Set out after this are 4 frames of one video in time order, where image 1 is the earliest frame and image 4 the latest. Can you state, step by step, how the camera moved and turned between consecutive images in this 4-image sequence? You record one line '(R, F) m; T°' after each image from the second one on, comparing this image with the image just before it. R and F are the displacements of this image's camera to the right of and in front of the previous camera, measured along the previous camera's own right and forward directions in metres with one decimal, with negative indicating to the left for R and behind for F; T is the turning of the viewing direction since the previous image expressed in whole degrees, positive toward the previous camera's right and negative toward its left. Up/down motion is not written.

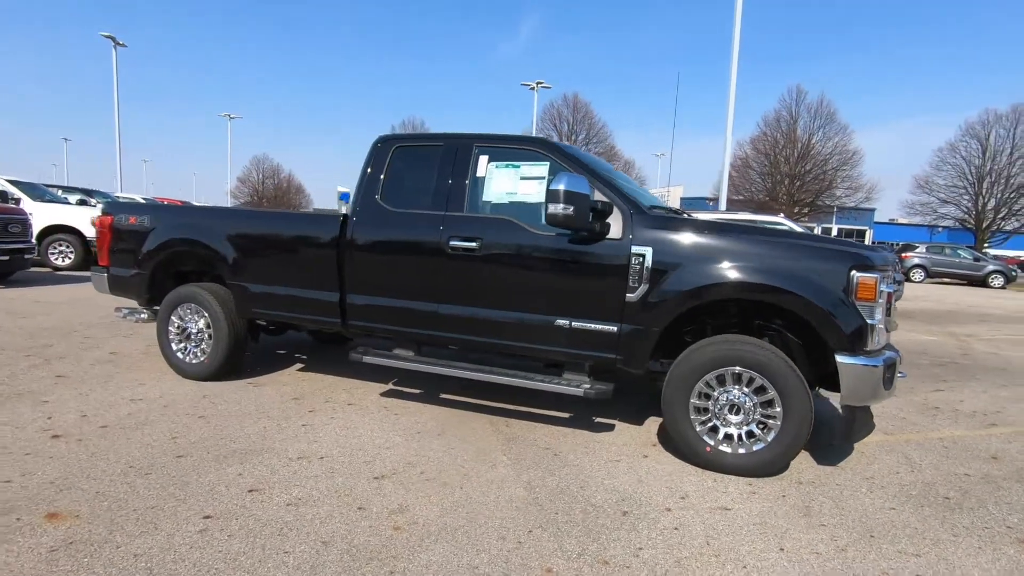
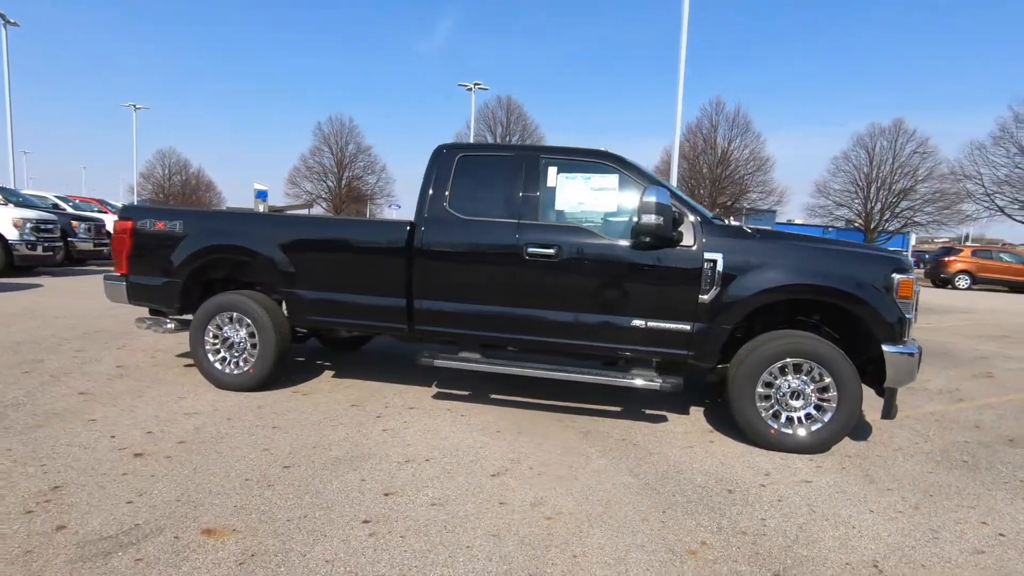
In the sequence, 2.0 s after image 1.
(-1.3, -0.2) m; +8°
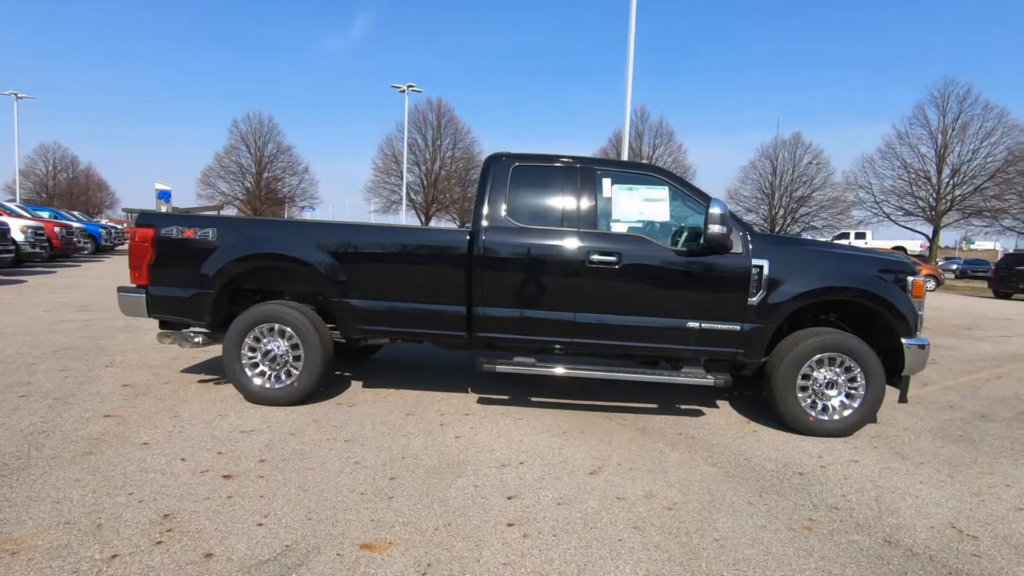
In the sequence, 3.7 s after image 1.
(-1.3, -0.1) m; +9°
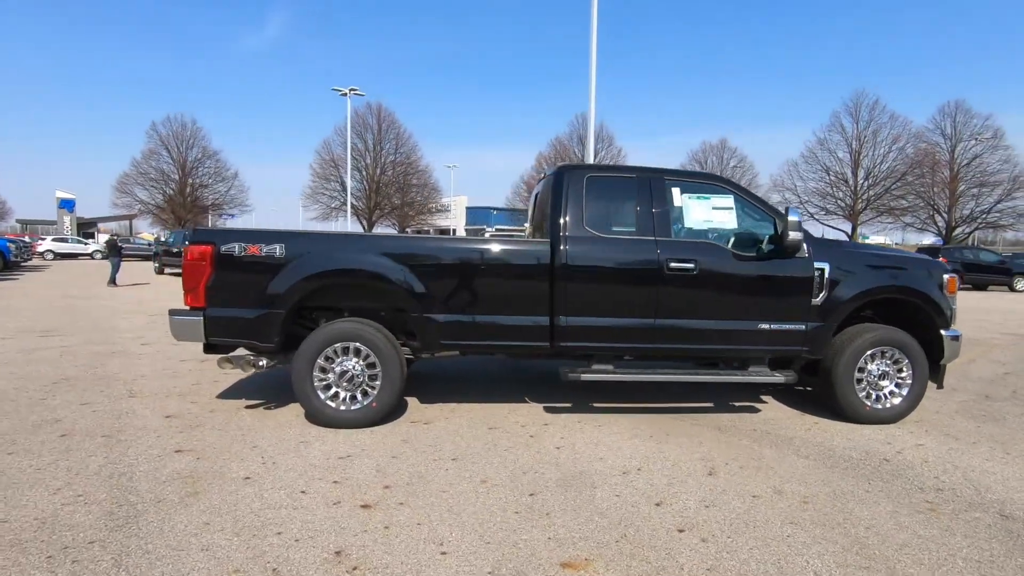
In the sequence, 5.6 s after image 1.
(-1.4, +0.1) m; +7°
